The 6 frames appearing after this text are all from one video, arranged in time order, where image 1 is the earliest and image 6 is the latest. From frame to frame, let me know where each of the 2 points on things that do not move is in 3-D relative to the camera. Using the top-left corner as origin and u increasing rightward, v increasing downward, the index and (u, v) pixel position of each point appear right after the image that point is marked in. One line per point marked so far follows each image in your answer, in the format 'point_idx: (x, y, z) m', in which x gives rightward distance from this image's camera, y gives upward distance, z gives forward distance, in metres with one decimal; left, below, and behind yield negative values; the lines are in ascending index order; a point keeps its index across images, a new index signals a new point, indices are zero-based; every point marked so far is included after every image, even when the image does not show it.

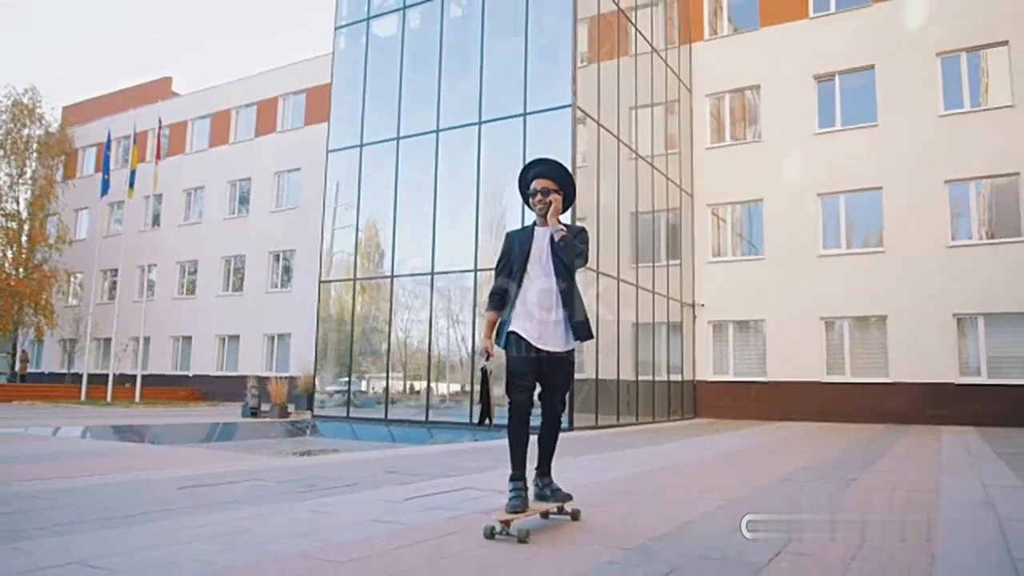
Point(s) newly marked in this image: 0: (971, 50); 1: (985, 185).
0: (+10.0, +5.1, +16.8) m
1: (+10.0, +2.1, +16.3) m
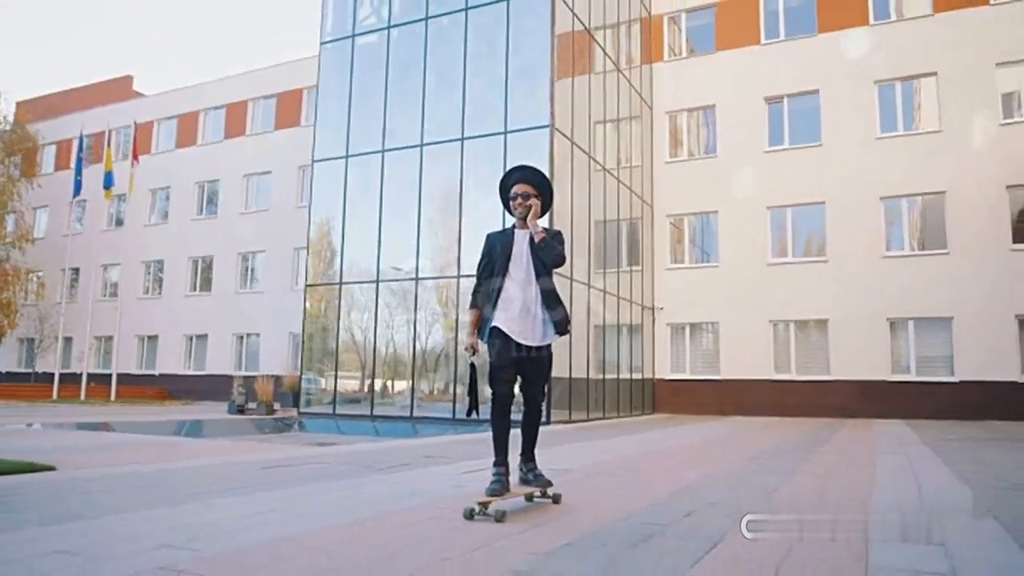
0: (+9.4, +5.0, +18.5) m
1: (+9.5, +2.0, +18.0) m
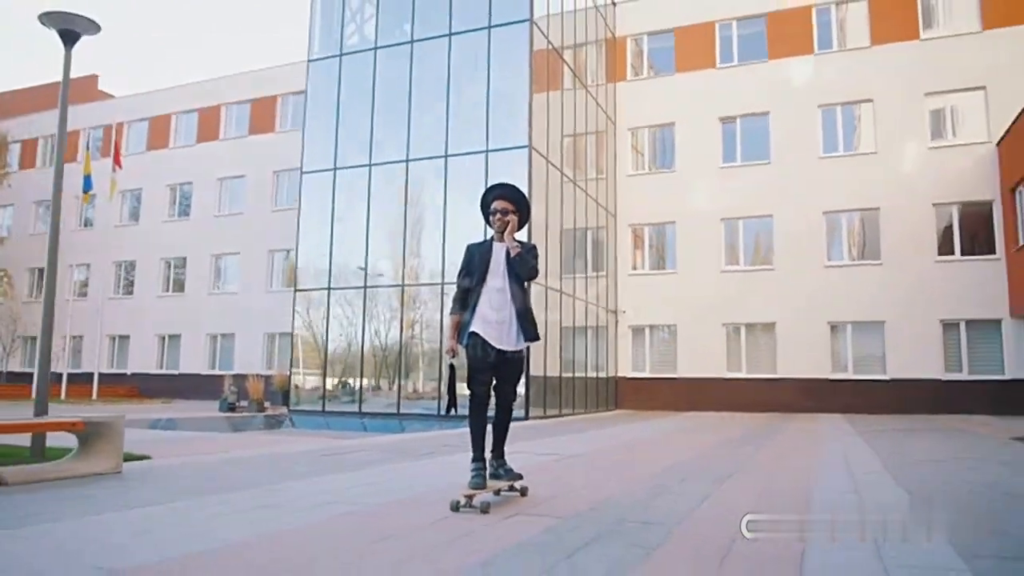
0: (+8.8, +4.8, +20.3) m
1: (+8.8, +1.8, +19.9) m
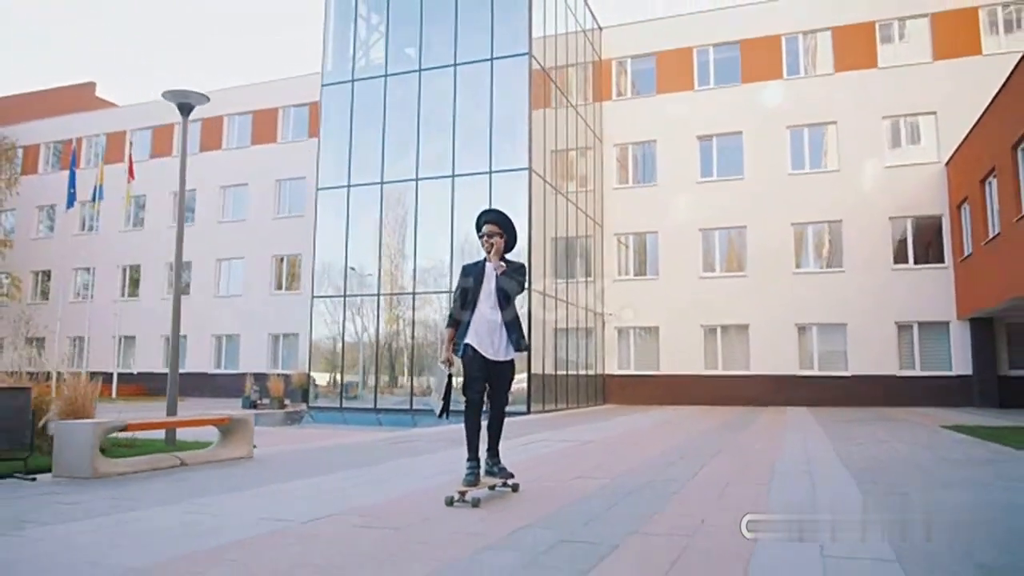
0: (+8.6, +4.7, +22.3) m
1: (+8.7, +1.7, +21.9) m
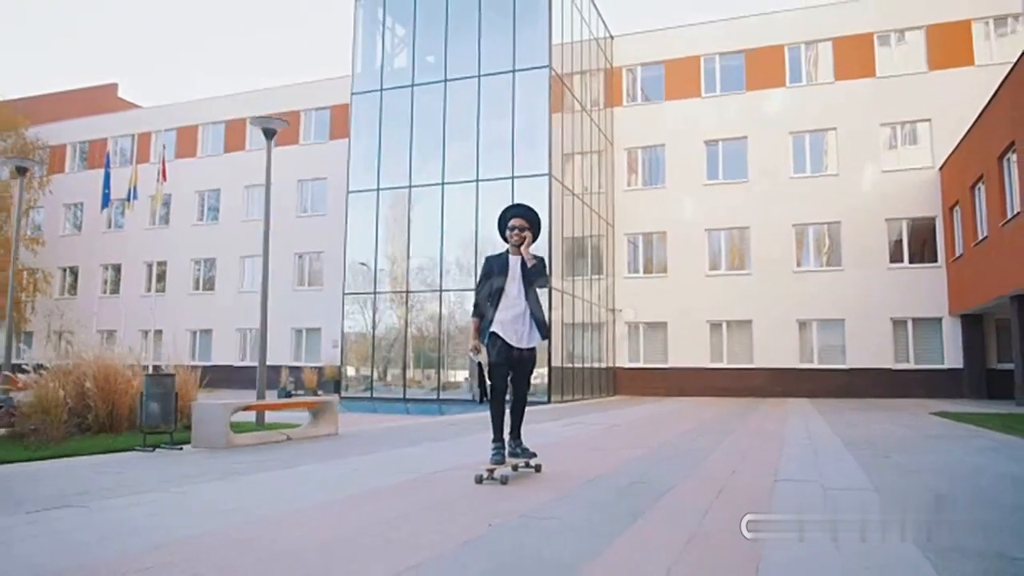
0: (+9.1, +4.8, +23.5) m
1: (+9.2, +1.8, +23.1) m
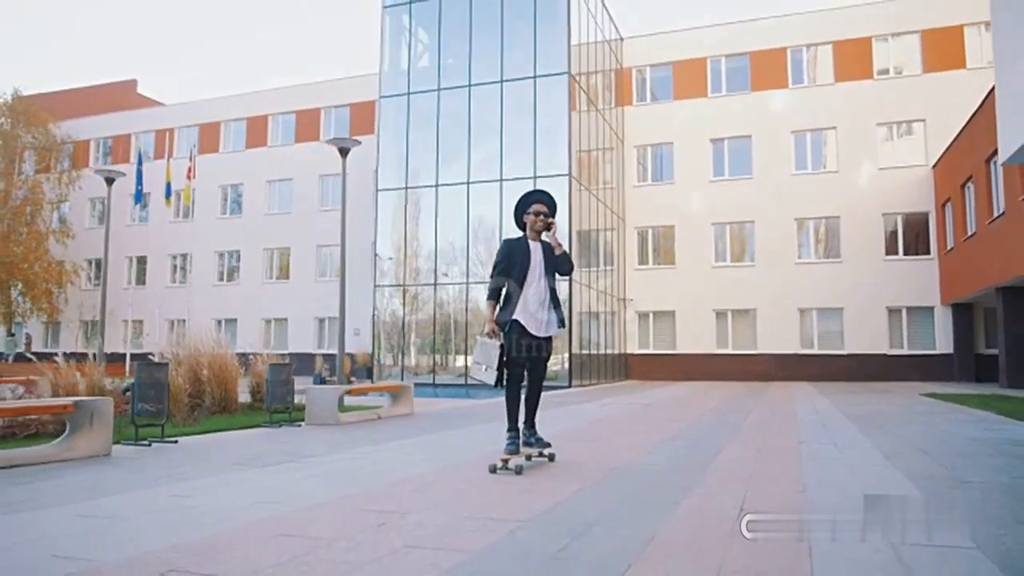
0: (+9.7, +5.1, +24.8) m
1: (+9.8, +2.1, +24.4) m
